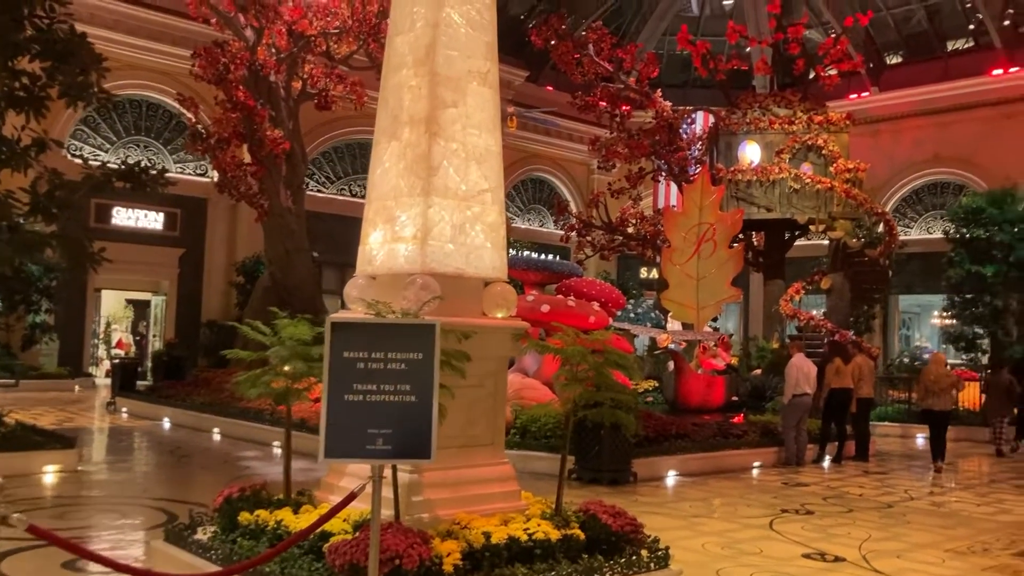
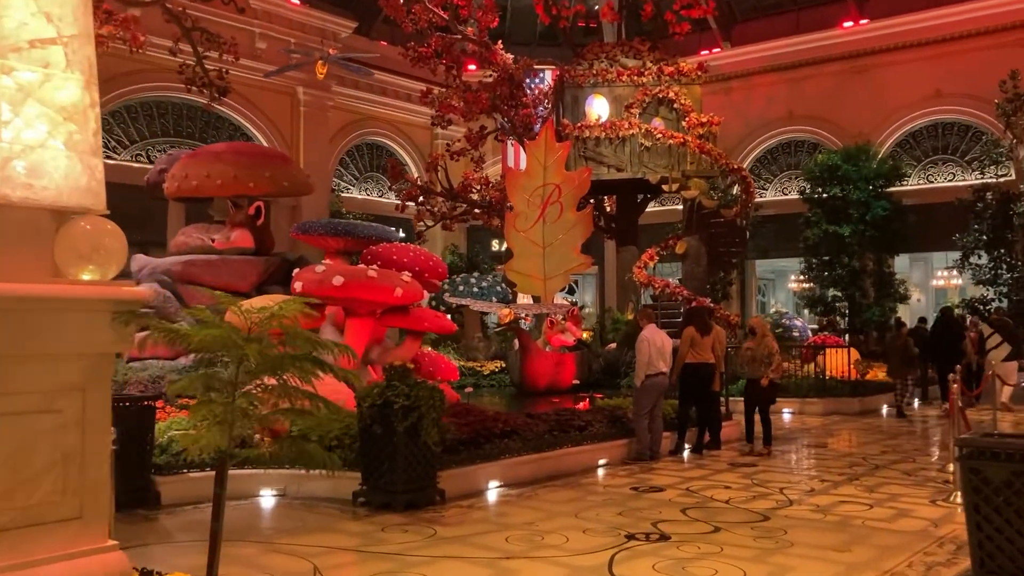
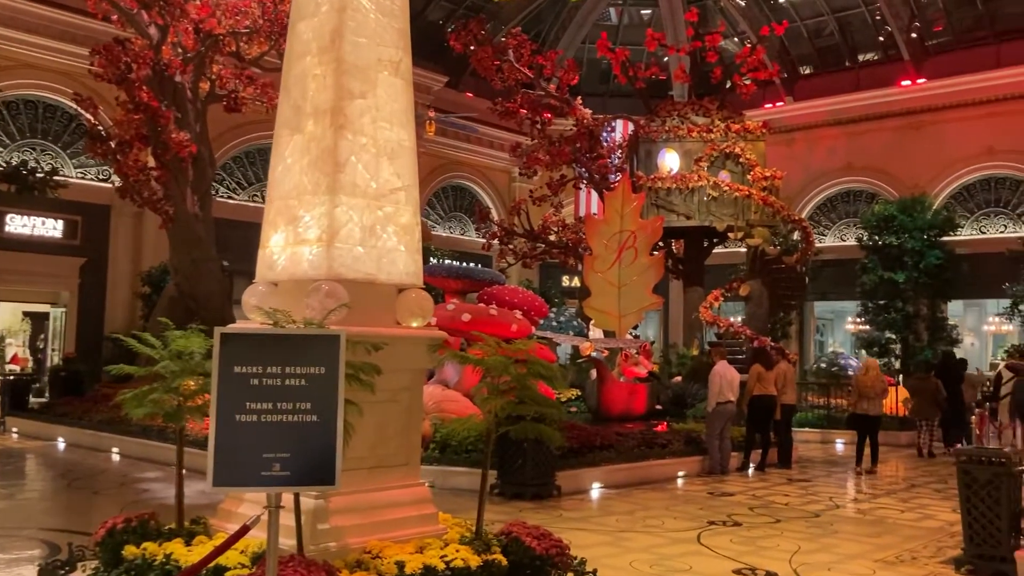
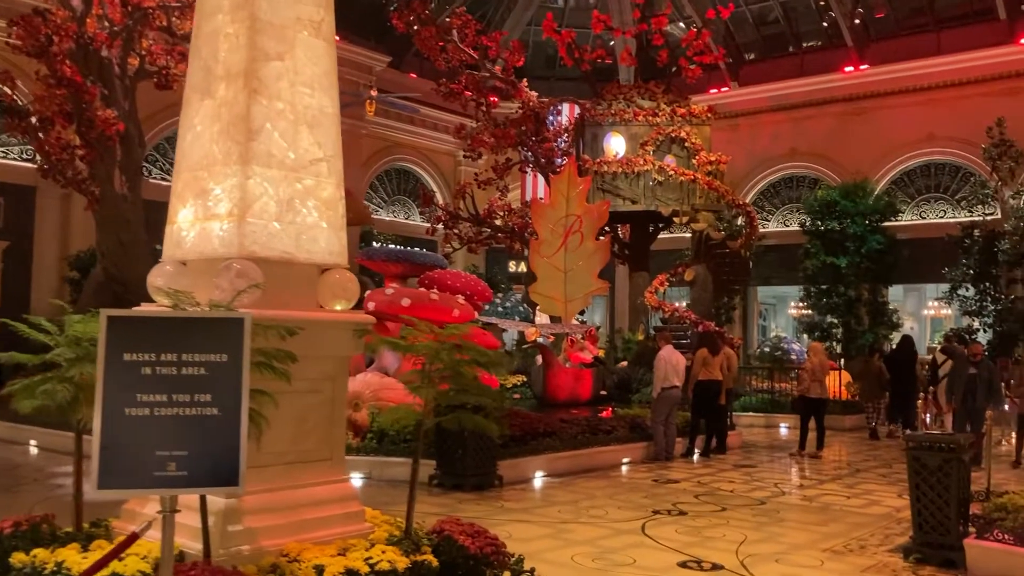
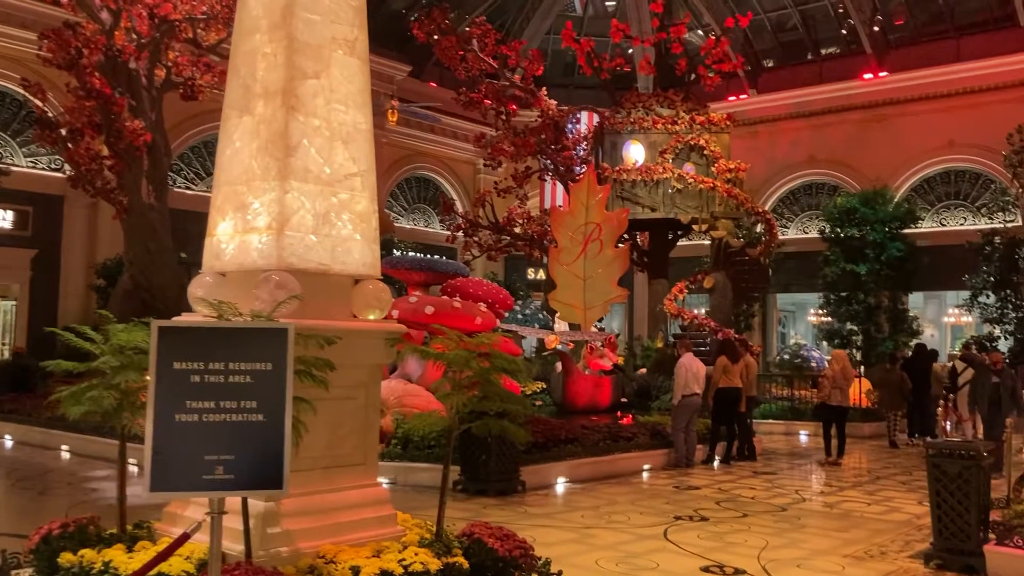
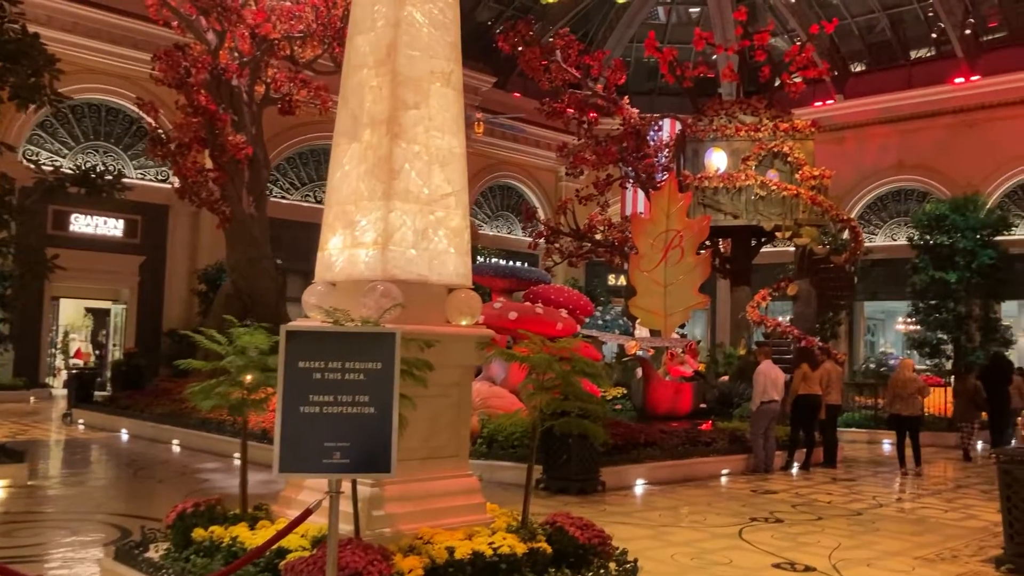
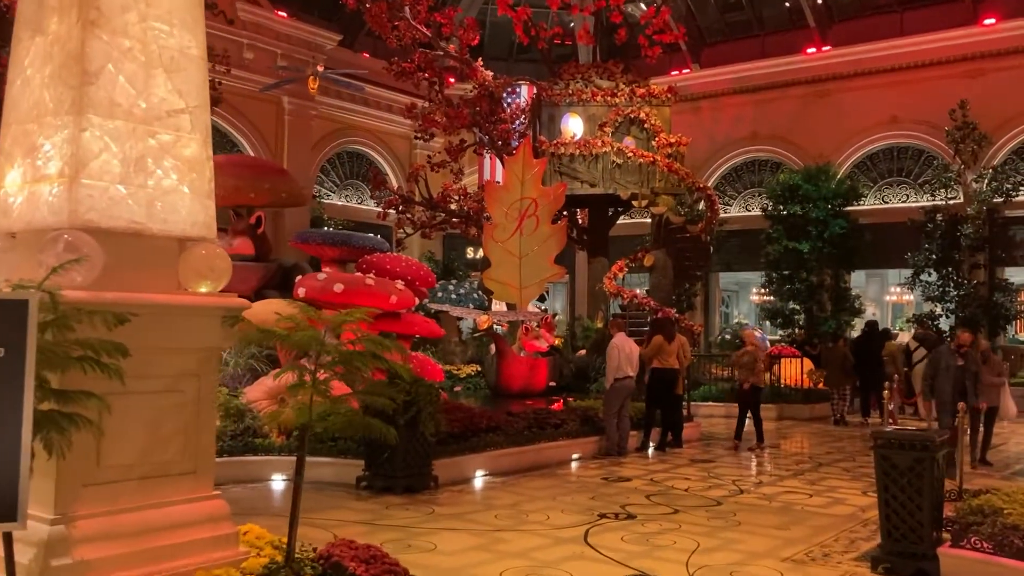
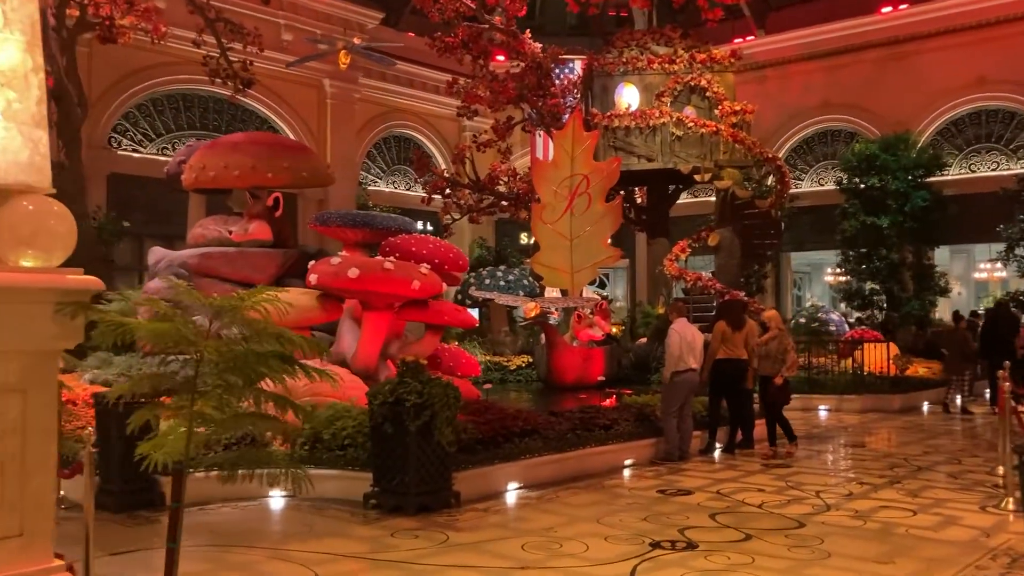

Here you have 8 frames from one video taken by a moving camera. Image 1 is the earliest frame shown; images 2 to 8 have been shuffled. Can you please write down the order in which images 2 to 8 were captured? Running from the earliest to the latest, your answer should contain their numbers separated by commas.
6, 3, 5, 4, 7, 2, 8
